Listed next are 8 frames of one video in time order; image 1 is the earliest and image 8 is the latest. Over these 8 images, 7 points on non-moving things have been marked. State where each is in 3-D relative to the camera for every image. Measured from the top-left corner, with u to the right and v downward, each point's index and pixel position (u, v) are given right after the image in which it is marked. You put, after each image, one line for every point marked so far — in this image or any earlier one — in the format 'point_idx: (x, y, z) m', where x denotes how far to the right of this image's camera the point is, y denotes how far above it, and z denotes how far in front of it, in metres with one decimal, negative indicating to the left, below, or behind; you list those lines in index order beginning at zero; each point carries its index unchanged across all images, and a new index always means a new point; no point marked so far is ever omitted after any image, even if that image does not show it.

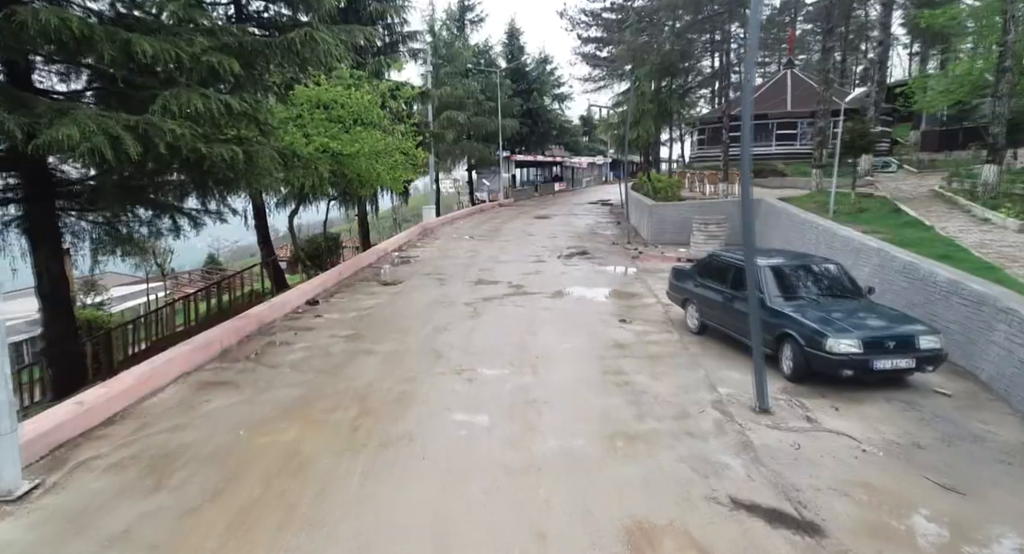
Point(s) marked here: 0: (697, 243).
0: (+4.5, +0.8, +14.1) m
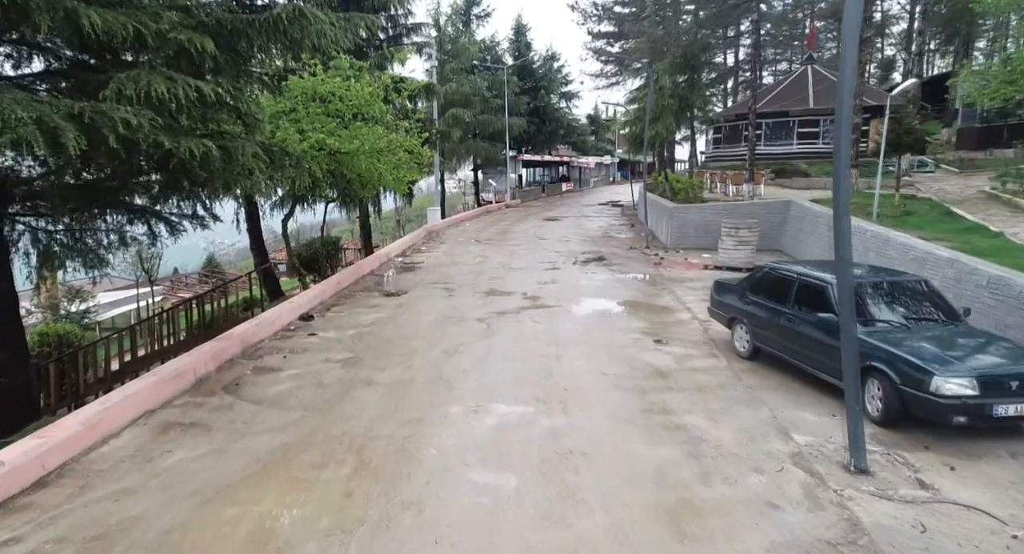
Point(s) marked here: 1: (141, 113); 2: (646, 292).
0: (+4.8, +0.6, +13.1) m
1: (-3.1, +1.4, +4.9) m
2: (+2.6, -0.3, +11.1) m
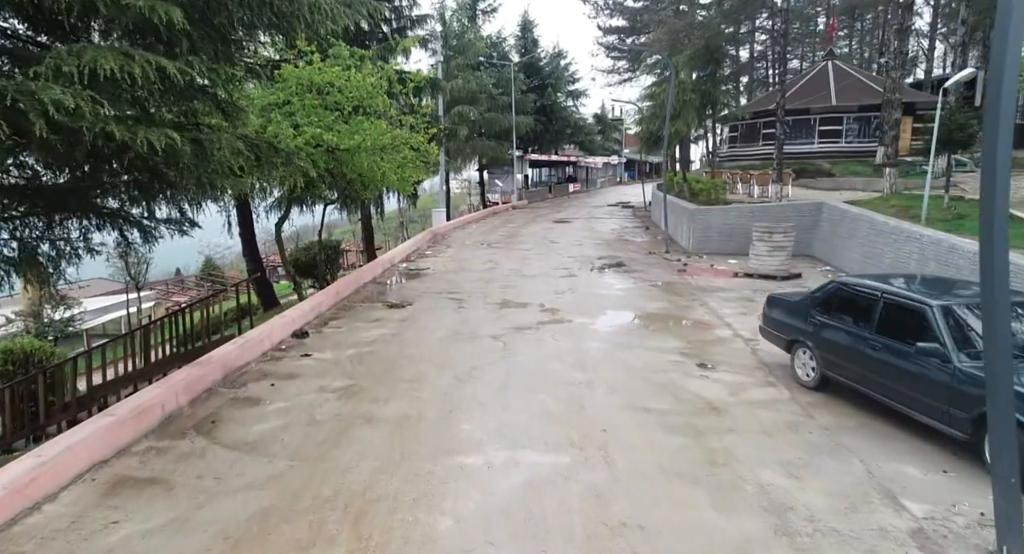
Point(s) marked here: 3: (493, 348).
0: (+5.1, +0.5, +12.0) m
1: (-2.9, +1.2, +3.9) m
2: (+2.8, -0.5, +10.1) m
3: (-0.3, -0.9, +7.6) m
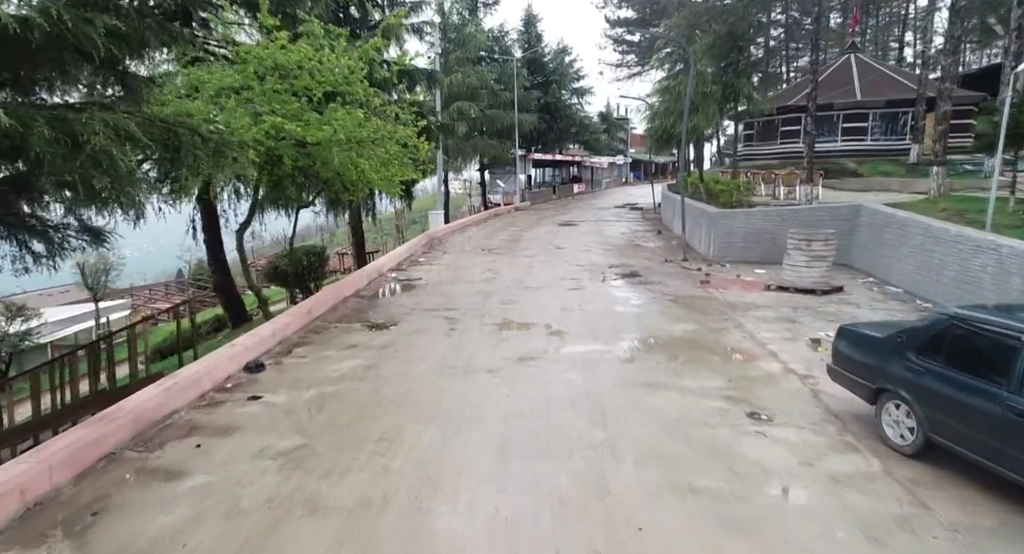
0: (+5.1, +0.2, +10.6) m
1: (-2.9, +1.0, +2.5) m
2: (+2.9, -0.7, +8.6) m
3: (-0.3, -1.2, +6.1) m
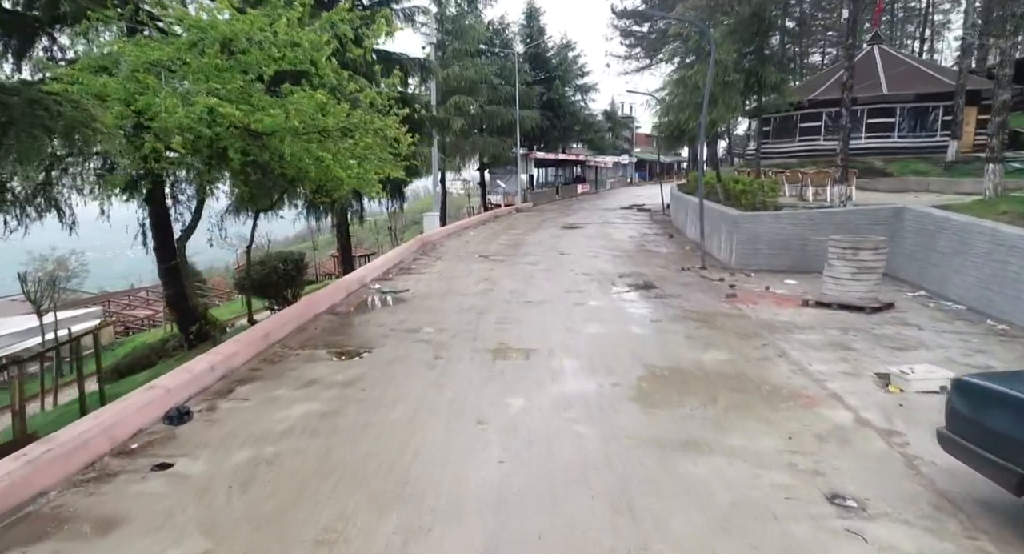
0: (+5.1, 0.0, +9.1) m
1: (-2.9, +0.8, +1.0) m
2: (+2.8, -0.9, +7.2) m
3: (-0.3, -1.4, +4.7) m
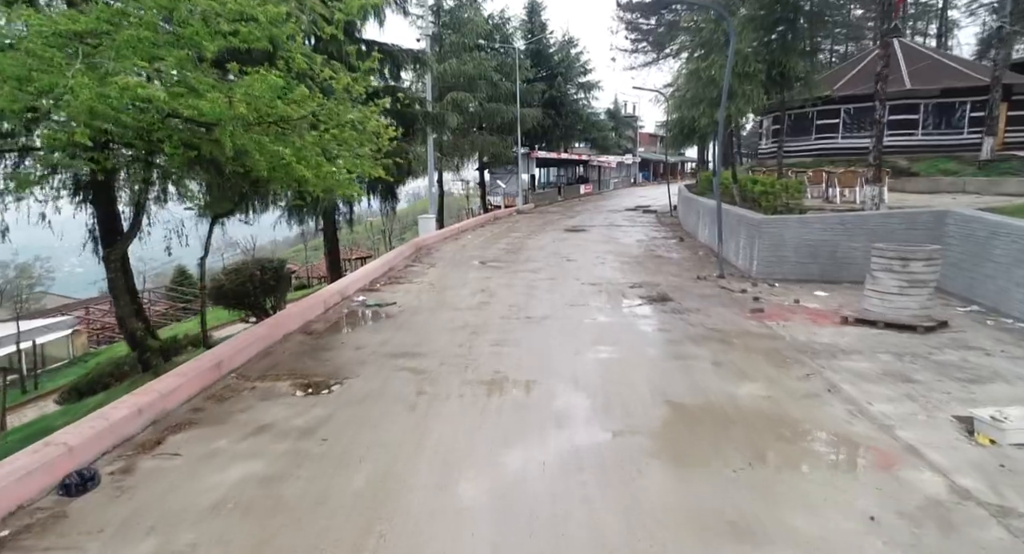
0: (+5.1, -0.2, +8.0) m
1: (-3.0, +0.6, -0.1) m
2: (+2.8, -1.1, +6.0) m
3: (-0.3, -1.6, +3.6) m
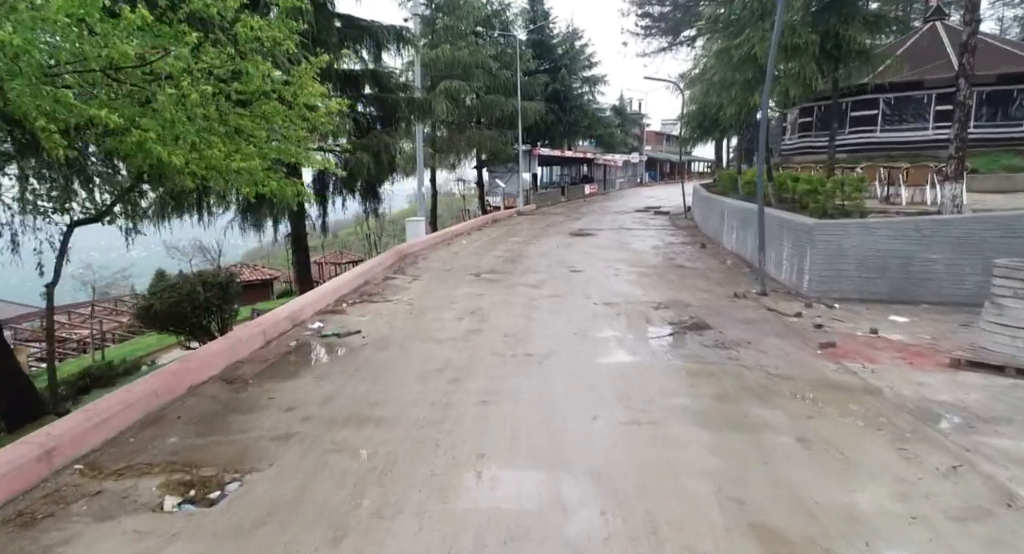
0: (+5.0, -0.5, +5.8) m
1: (-3.1, +0.3, -2.2) m
2: (+2.7, -1.4, +3.9) m
3: (-0.4, -1.8, +1.4) m
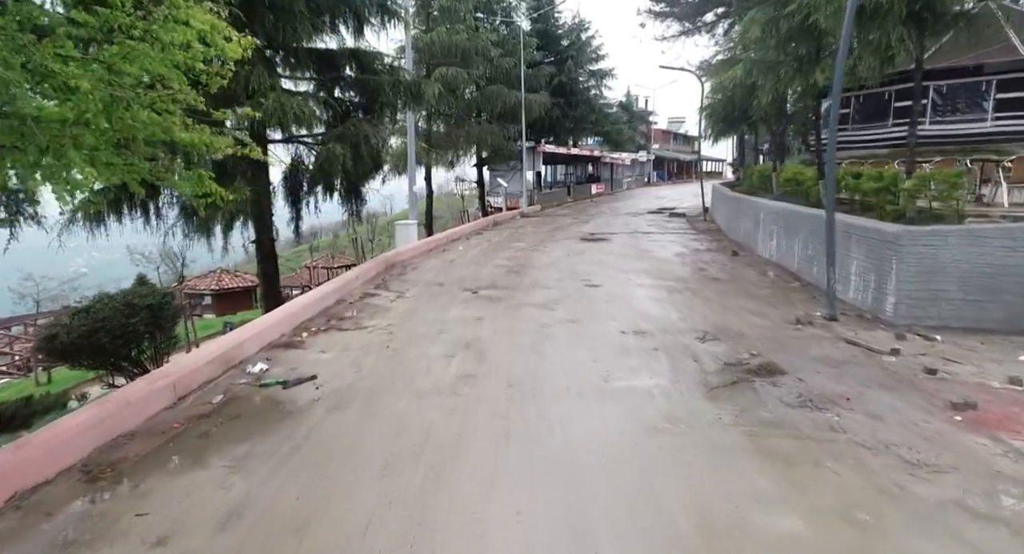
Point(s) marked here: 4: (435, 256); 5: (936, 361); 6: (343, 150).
0: (+5.1, -0.8, +3.8) m
1: (-3.0, +0.1, -4.2) m
2: (+2.8, -1.7, +1.8) m
3: (-0.4, -2.1, -0.6) m
4: (-1.9, +0.5, +14.5) m
5: (+4.5, -0.8, +6.1) m
6: (-3.1, +2.4, +10.8) m
